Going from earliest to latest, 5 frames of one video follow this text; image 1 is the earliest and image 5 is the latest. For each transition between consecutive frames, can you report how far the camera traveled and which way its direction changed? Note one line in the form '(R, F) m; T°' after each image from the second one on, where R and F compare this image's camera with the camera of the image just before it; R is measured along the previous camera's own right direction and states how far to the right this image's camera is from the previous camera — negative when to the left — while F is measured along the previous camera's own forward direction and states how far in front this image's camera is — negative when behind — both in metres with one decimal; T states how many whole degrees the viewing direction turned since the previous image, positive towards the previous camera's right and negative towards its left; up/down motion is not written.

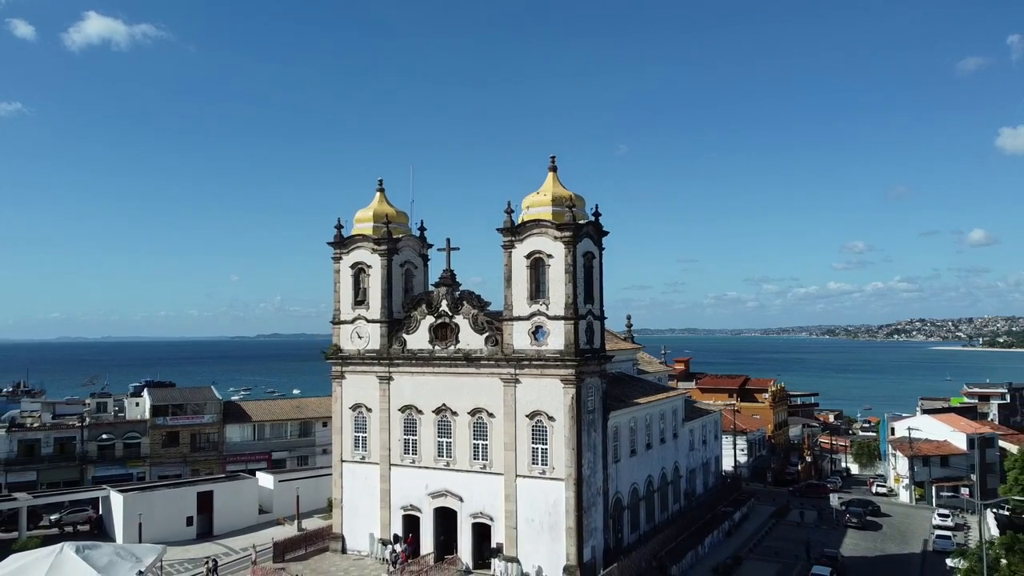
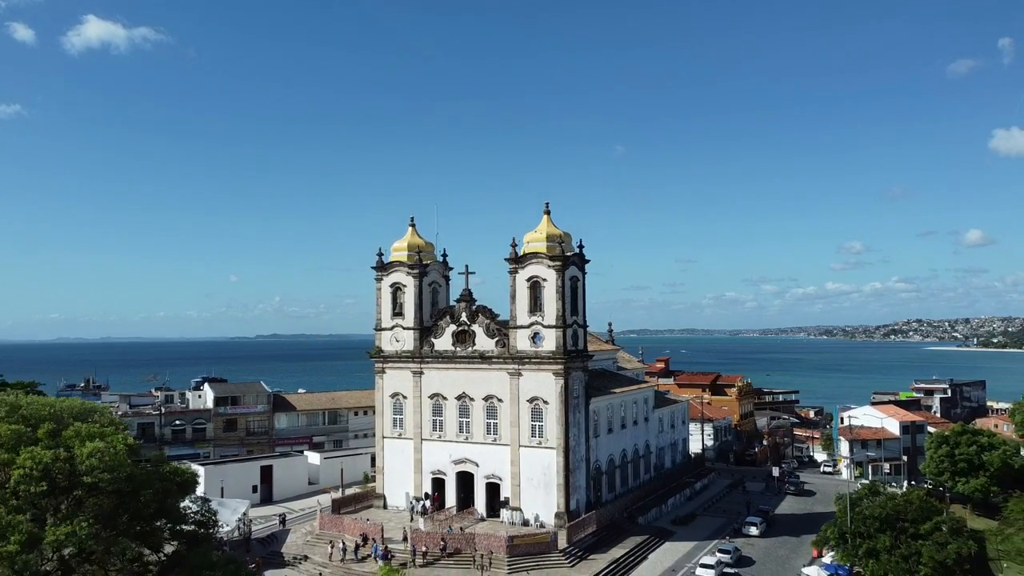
(-0.4, -9.7) m; 0°
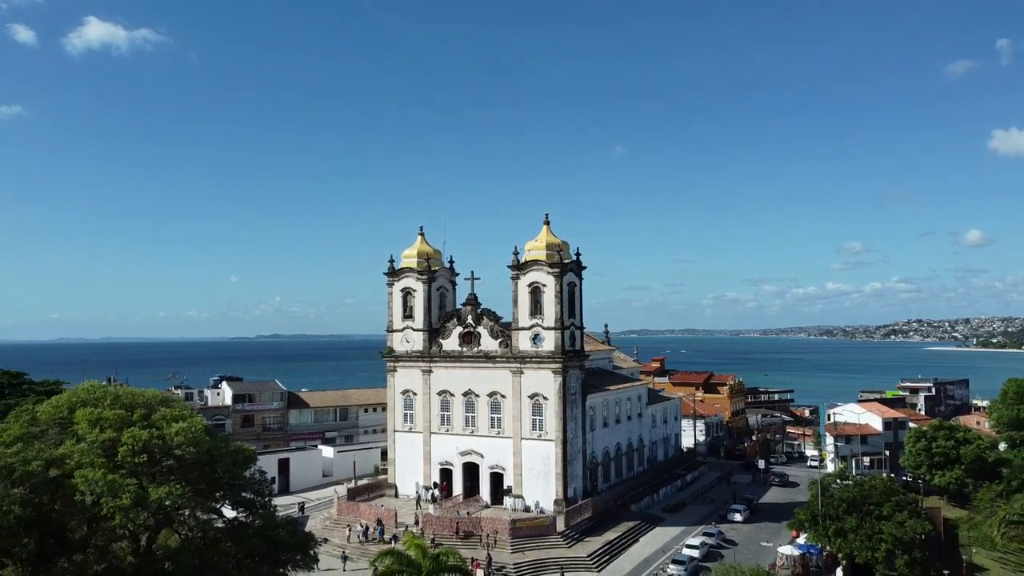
(-0.1, -3.4) m; 0°
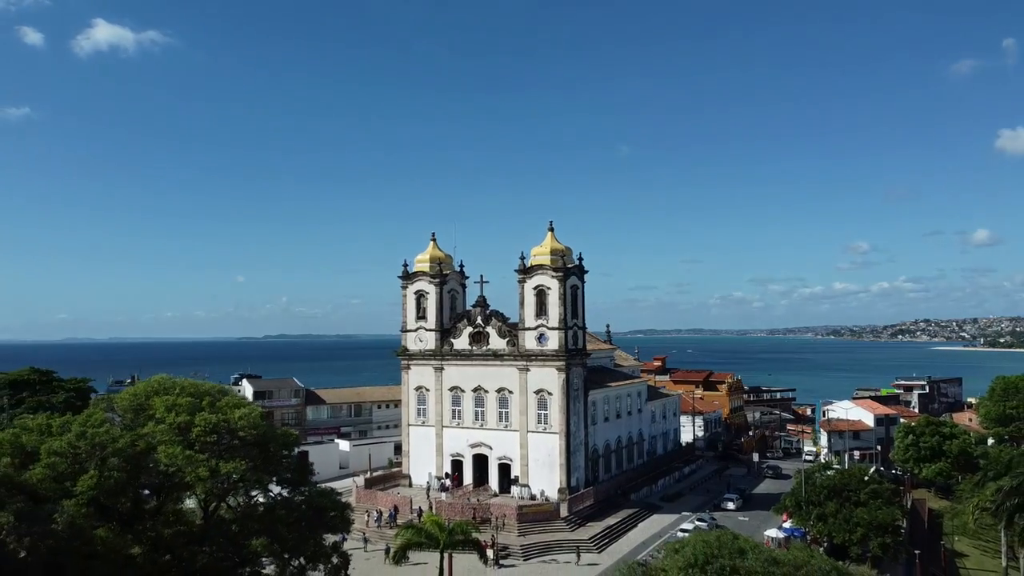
(-0.1, -3.1) m; 0°
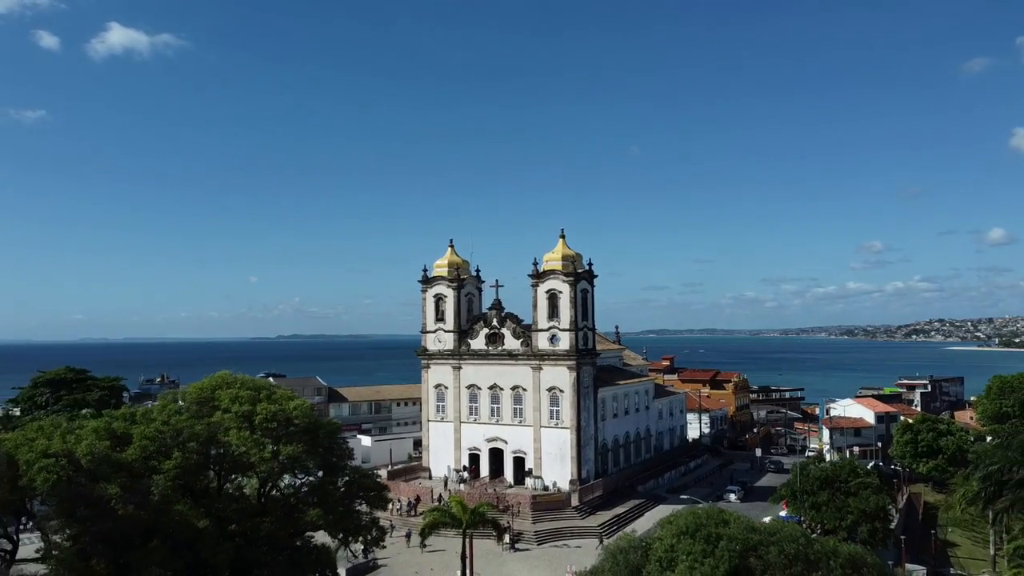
(-0.2, -3.0) m; -1°
